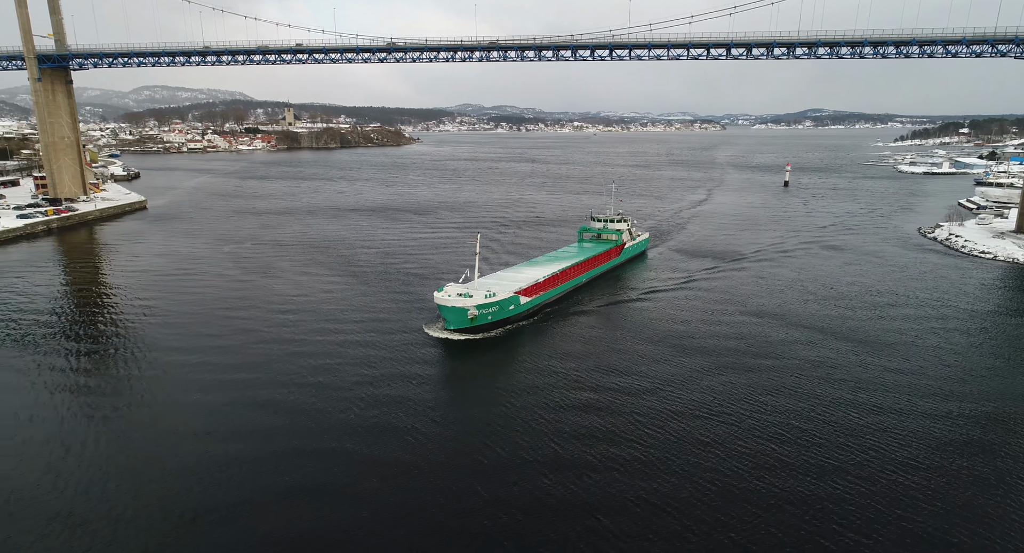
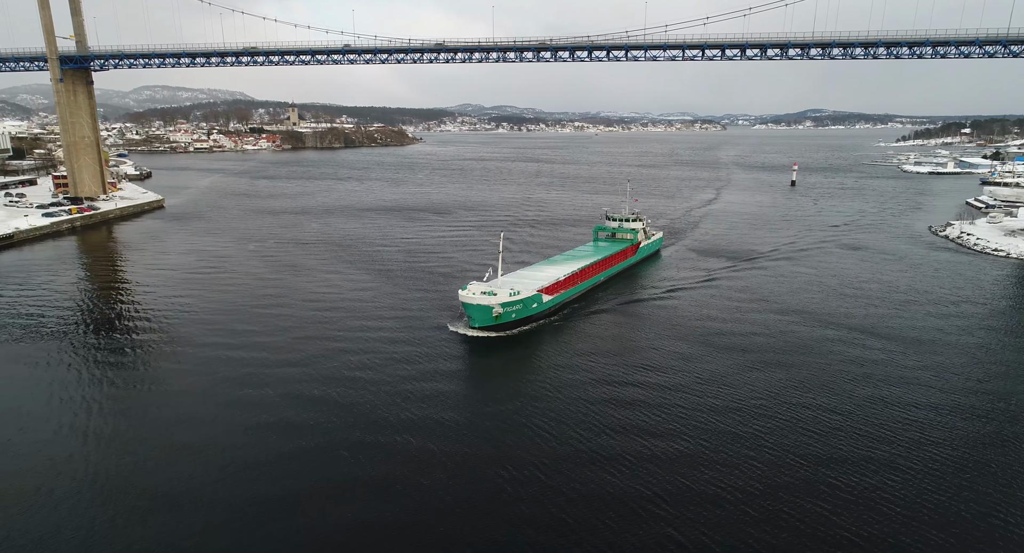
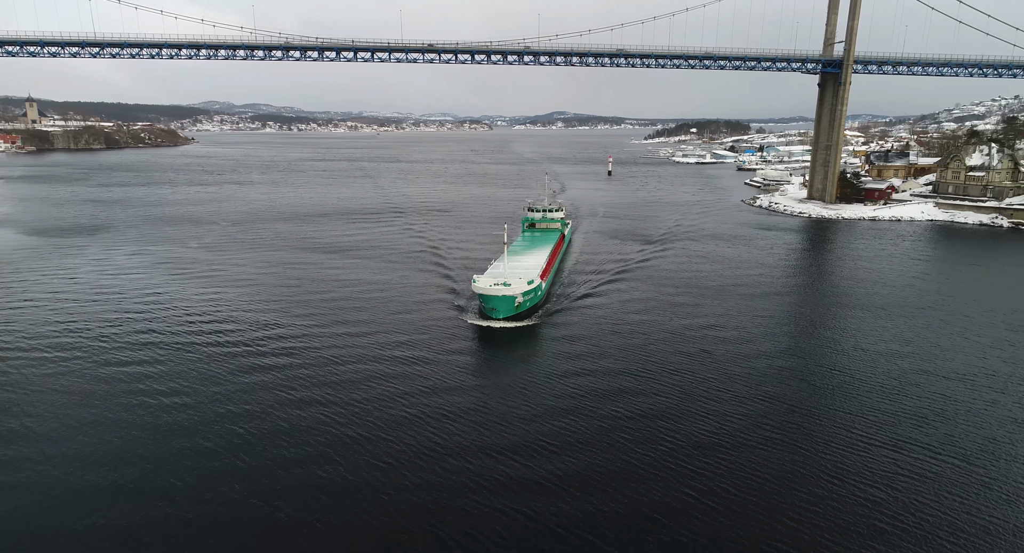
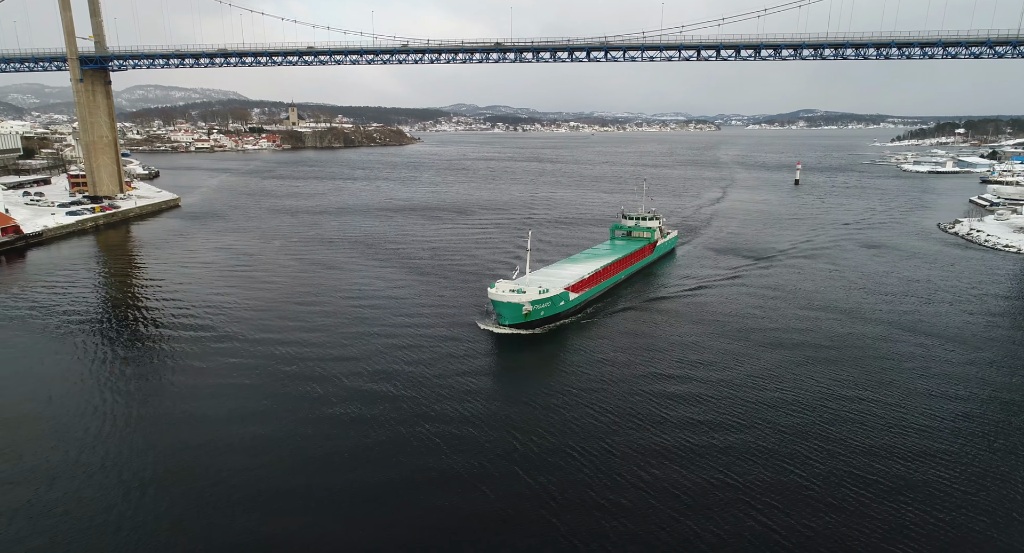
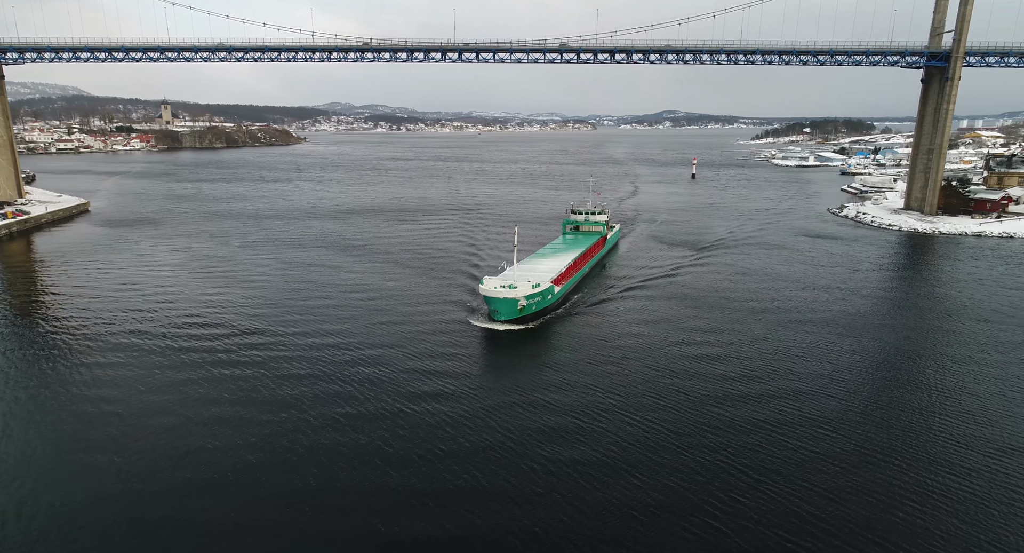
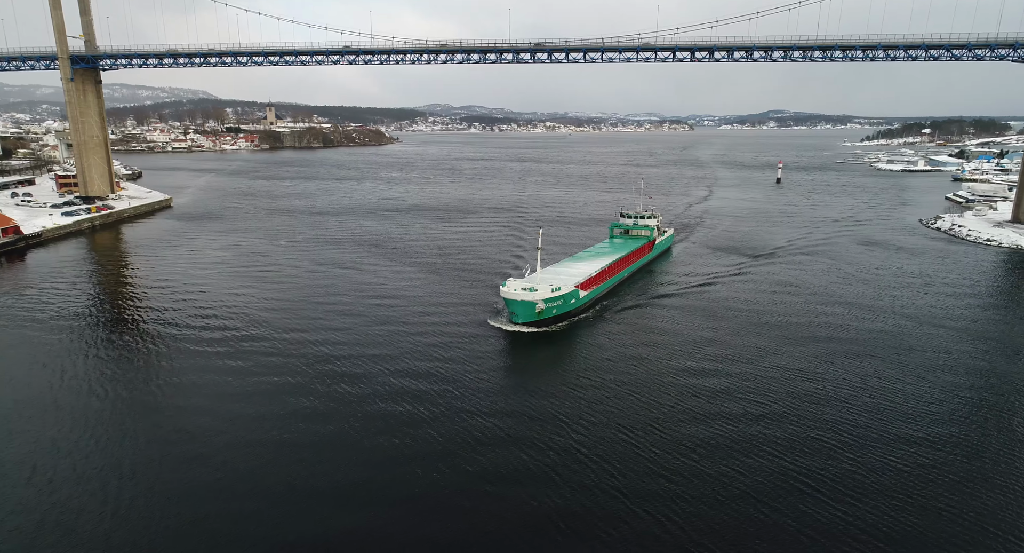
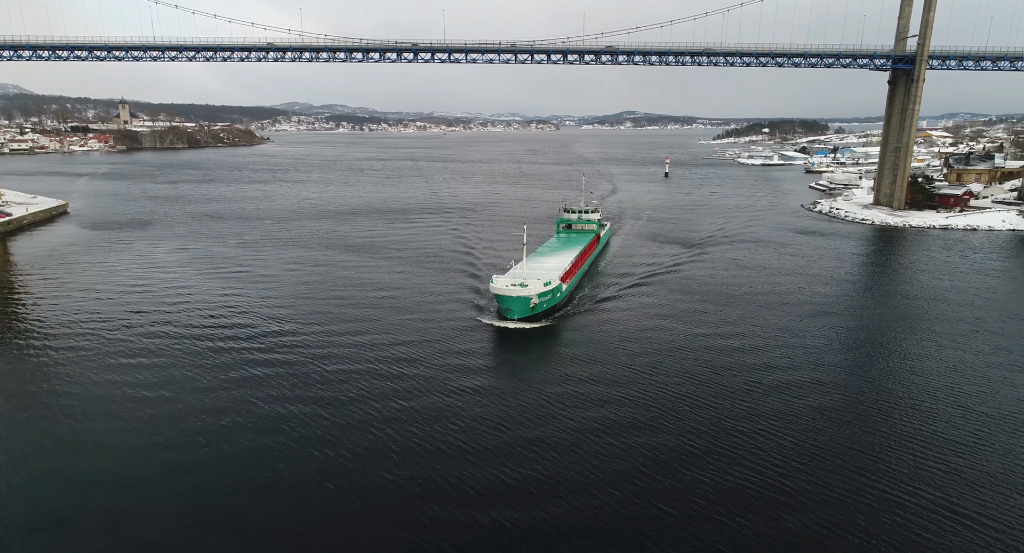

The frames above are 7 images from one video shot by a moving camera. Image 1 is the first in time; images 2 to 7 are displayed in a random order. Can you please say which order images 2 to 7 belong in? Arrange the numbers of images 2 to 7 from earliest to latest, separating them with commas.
2, 4, 6, 5, 7, 3
